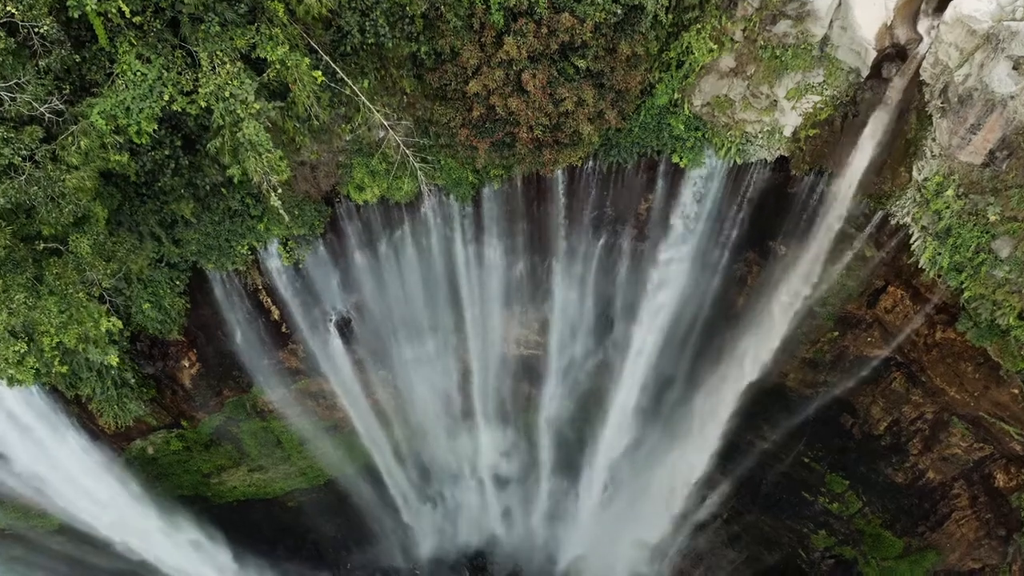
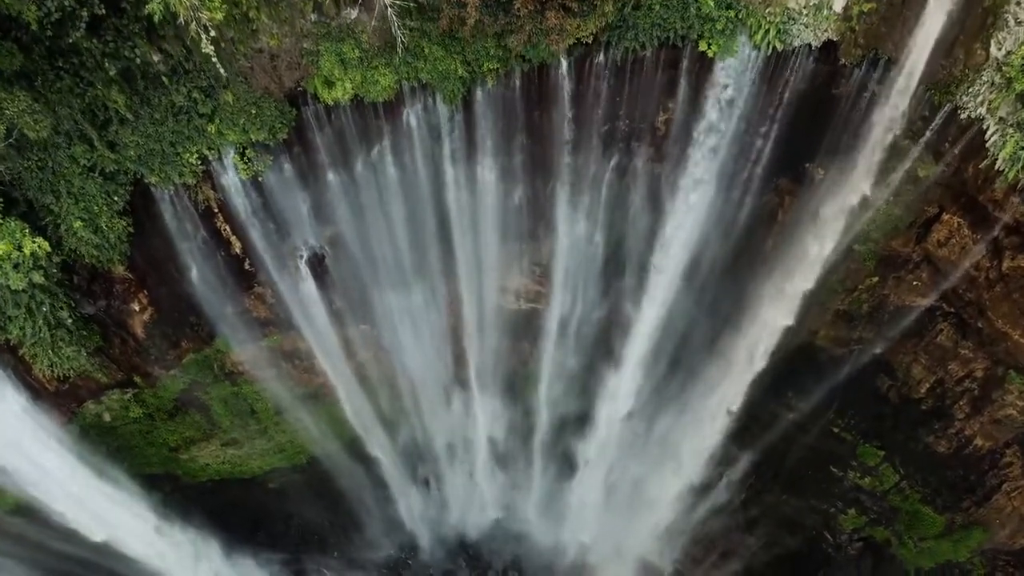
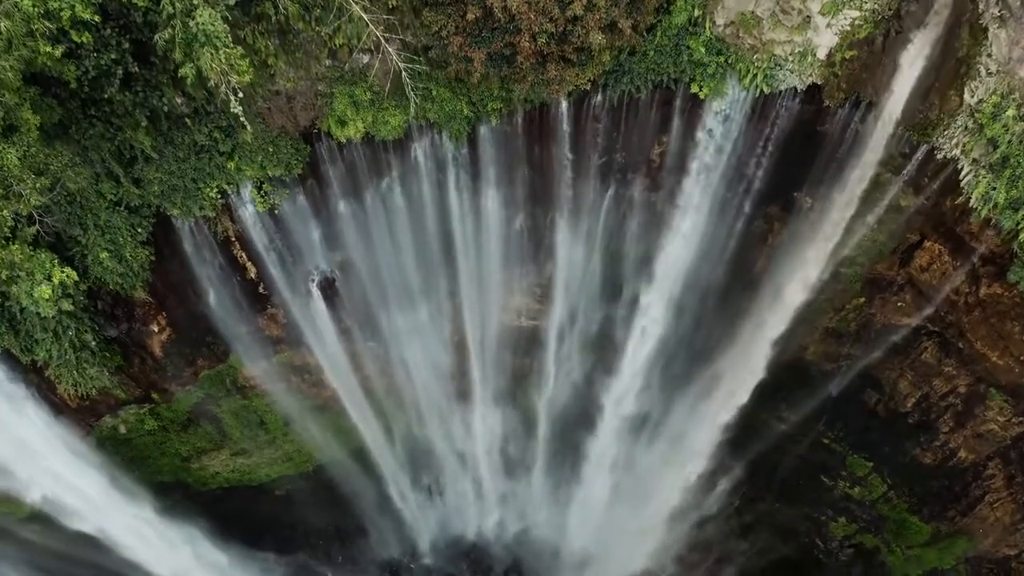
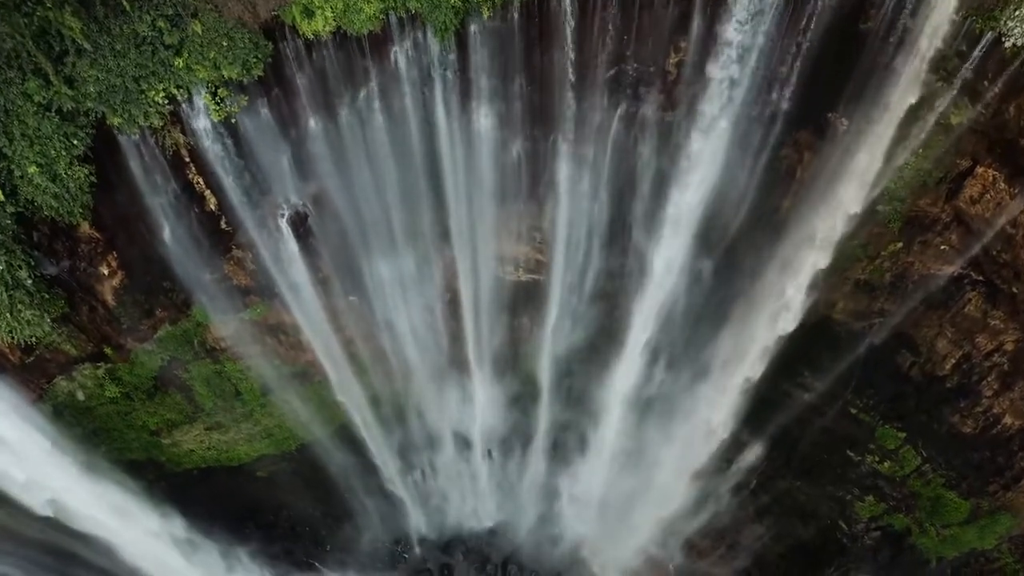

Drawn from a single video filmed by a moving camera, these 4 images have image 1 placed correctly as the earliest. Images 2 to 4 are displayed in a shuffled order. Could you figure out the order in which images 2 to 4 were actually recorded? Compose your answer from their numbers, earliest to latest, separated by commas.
3, 2, 4
